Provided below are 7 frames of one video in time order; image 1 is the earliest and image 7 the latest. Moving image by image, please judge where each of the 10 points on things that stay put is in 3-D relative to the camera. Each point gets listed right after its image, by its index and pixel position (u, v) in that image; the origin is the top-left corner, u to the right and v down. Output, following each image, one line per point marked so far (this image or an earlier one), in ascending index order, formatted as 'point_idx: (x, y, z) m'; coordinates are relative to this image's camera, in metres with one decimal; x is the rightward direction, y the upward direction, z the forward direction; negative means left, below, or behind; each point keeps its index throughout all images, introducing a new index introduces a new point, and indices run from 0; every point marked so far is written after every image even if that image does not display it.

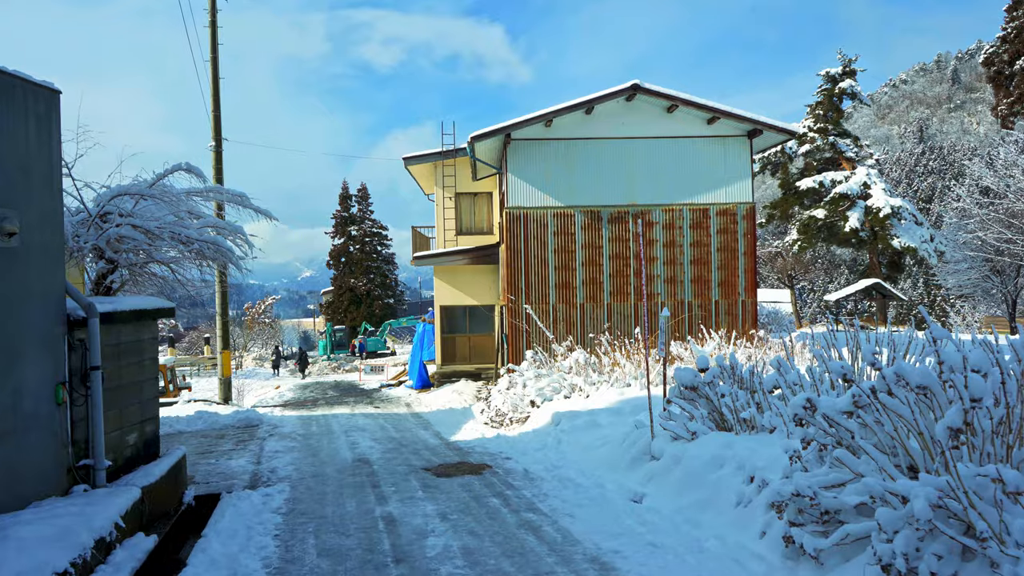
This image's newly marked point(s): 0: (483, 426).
0: (-0.4, -1.7, +10.5) m
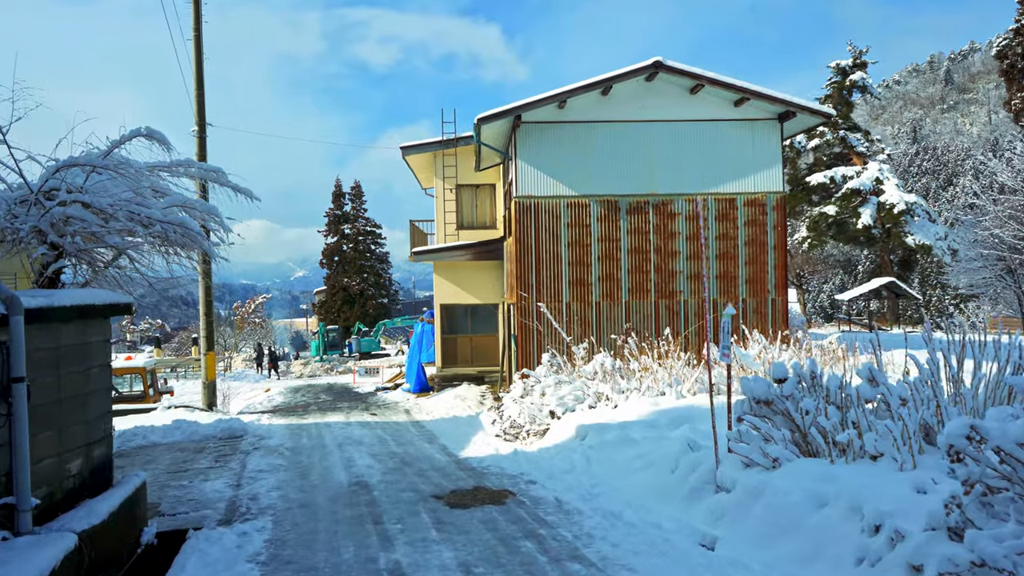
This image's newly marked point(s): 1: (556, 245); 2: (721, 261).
0: (-0.2, -1.7, +9.3) m
1: (+0.7, +0.7, +13.2) m
2: (+3.3, +0.4, +13.4) m
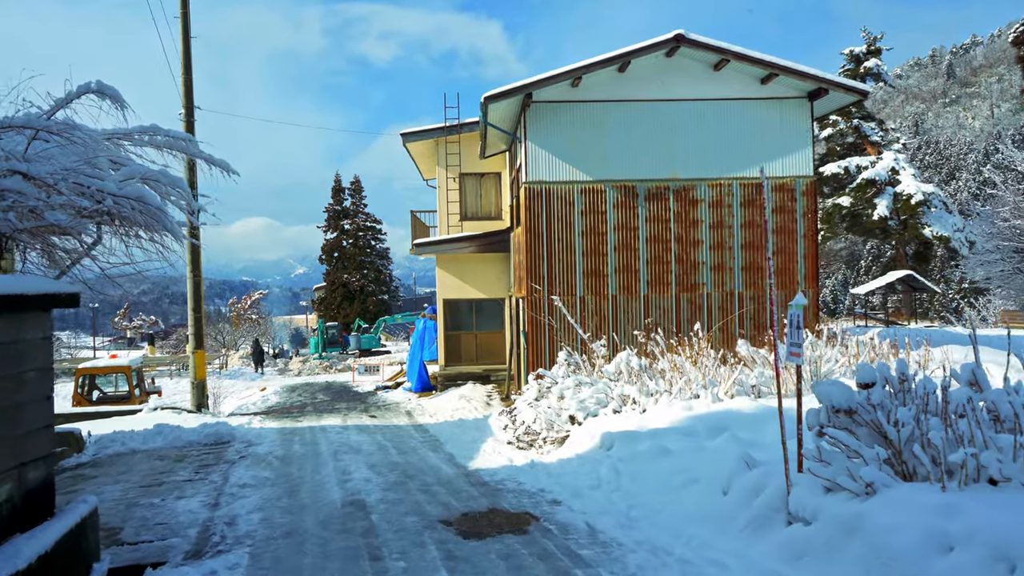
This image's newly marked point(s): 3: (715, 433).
0: (0.0, -1.6, +8.3) m
1: (+0.8, +0.8, +12.3) m
2: (+3.4, +0.6, +12.4) m
3: (+1.7, -1.2, +7.1) m
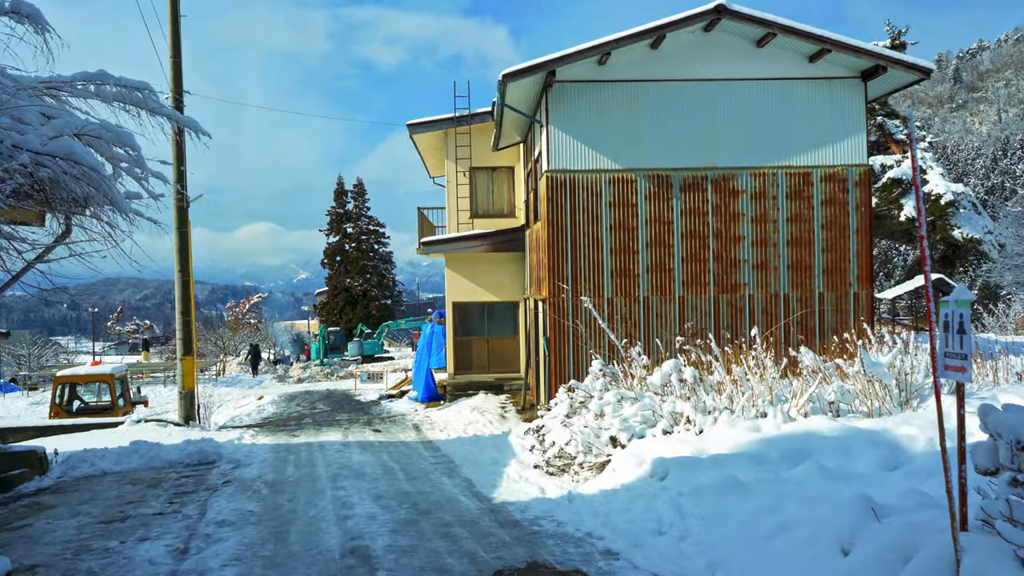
0: (+0.2, -1.6, +7.0) m
1: (+1.1, +0.8, +11.0) m
2: (+3.7, +0.5, +11.2) m
3: (+1.9, -1.2, +5.8) m
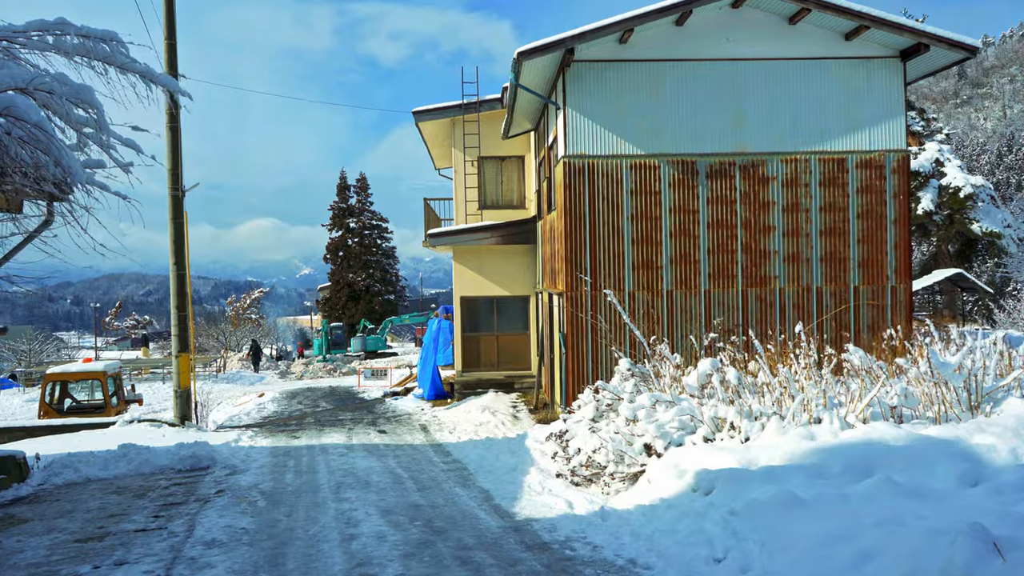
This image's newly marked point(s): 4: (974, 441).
0: (+0.4, -1.5, +6.4) m
1: (+1.3, +0.9, +10.3) m
2: (+3.9, +0.6, +10.5) m
3: (+2.1, -1.1, +5.1) m
4: (+2.9, -1.0, +5.4) m
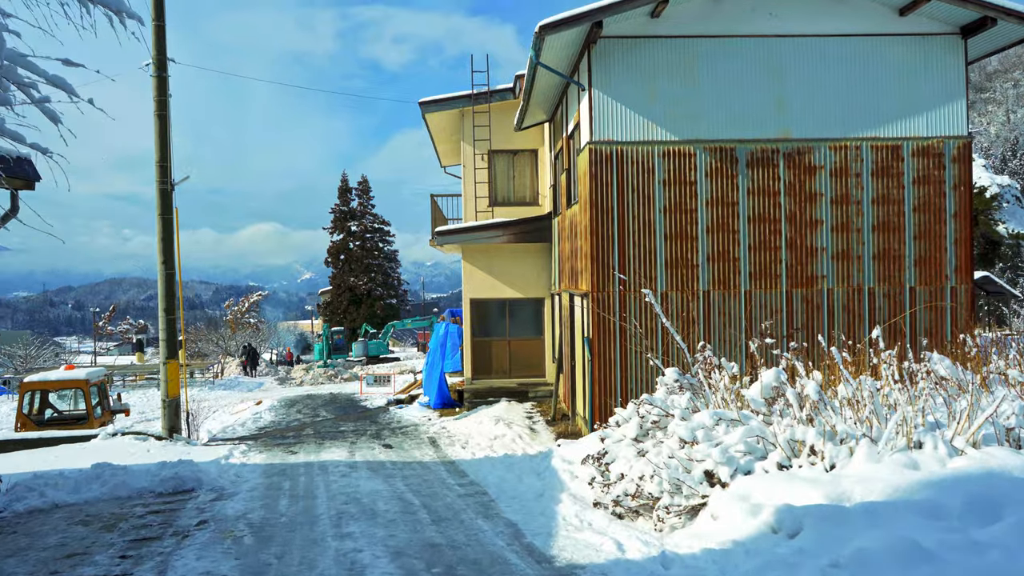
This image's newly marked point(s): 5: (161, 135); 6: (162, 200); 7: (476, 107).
0: (+0.6, -1.5, +5.4) m
1: (+1.5, +0.9, +9.3) m
2: (+4.1, +0.6, +9.5) m
3: (+2.3, -1.1, +4.1) m
4: (+3.2, -0.9, +4.4) m
5: (-4.8, +2.1, +11.7) m
6: (-4.8, +1.2, +11.7) m
7: (-0.7, +3.3, +15.3) m
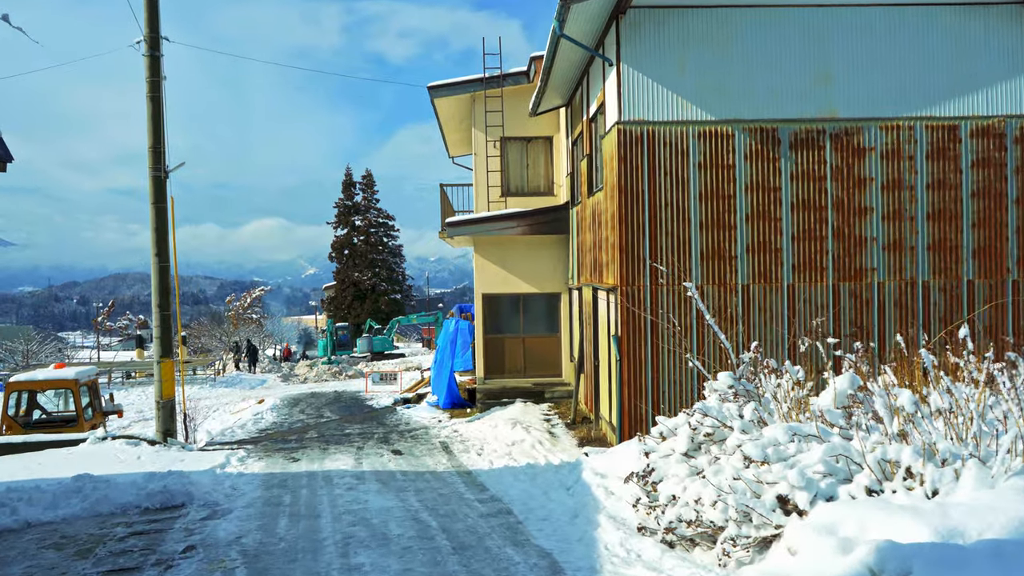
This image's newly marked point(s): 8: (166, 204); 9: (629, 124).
0: (+0.8, -1.4, +4.6) m
1: (+1.7, +0.9, +8.5) m
2: (+4.3, +0.7, +8.7) m
3: (+2.5, -1.1, +3.3) m
4: (+3.3, -0.9, +3.6) m
5: (-4.6, +2.2, +10.9) m
6: (-4.6, +1.3, +10.9) m
7: (-0.4, +3.4, +14.5) m
8: (-4.5, +1.1, +10.9) m
9: (+1.2, +1.6, +8.5) m
